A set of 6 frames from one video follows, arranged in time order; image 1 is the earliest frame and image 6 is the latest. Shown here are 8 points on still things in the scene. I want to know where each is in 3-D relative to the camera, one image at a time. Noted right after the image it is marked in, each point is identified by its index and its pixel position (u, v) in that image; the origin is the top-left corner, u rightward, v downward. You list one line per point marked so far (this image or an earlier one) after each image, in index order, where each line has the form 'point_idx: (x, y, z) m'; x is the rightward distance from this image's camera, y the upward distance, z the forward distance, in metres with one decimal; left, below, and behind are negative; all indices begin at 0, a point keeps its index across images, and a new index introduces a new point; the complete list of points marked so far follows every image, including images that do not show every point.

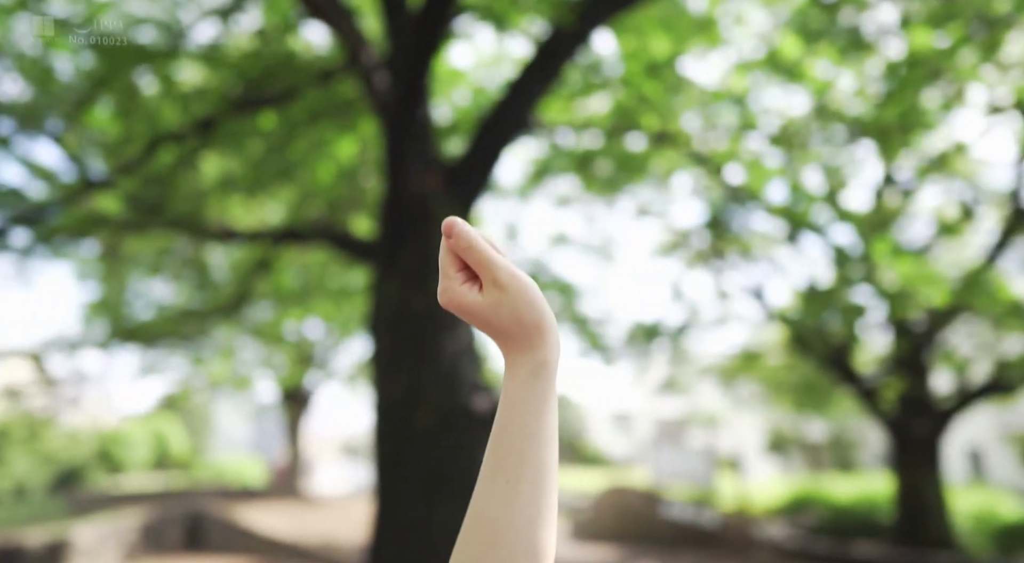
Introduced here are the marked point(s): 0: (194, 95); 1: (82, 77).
0: (-1.7, +1.0, +4.2) m
1: (-2.2, +1.1, +4.1) m
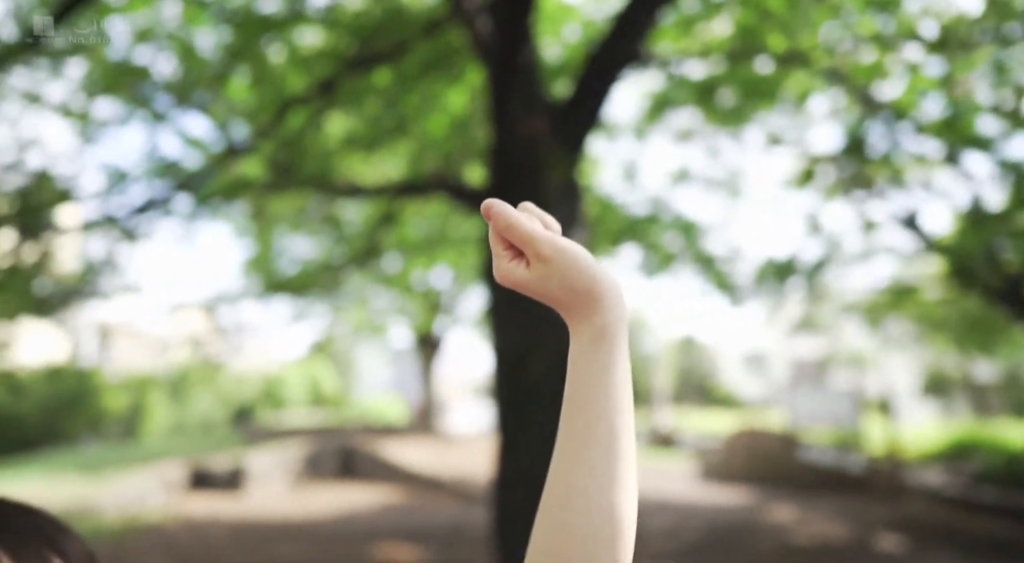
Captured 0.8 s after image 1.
0: (-1.1, +1.3, +4.4) m
1: (-1.7, +1.3, +4.4) m
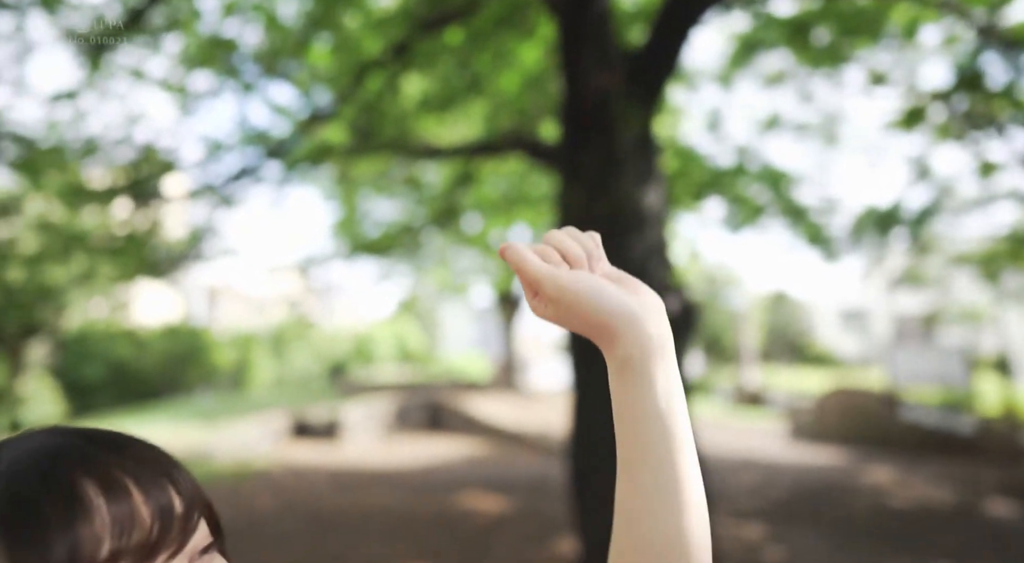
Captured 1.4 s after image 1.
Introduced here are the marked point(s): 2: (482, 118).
0: (-0.7, +1.5, +4.5) m
1: (-1.2, +1.5, +4.5) m
2: (-0.2, +1.0, +4.9) m
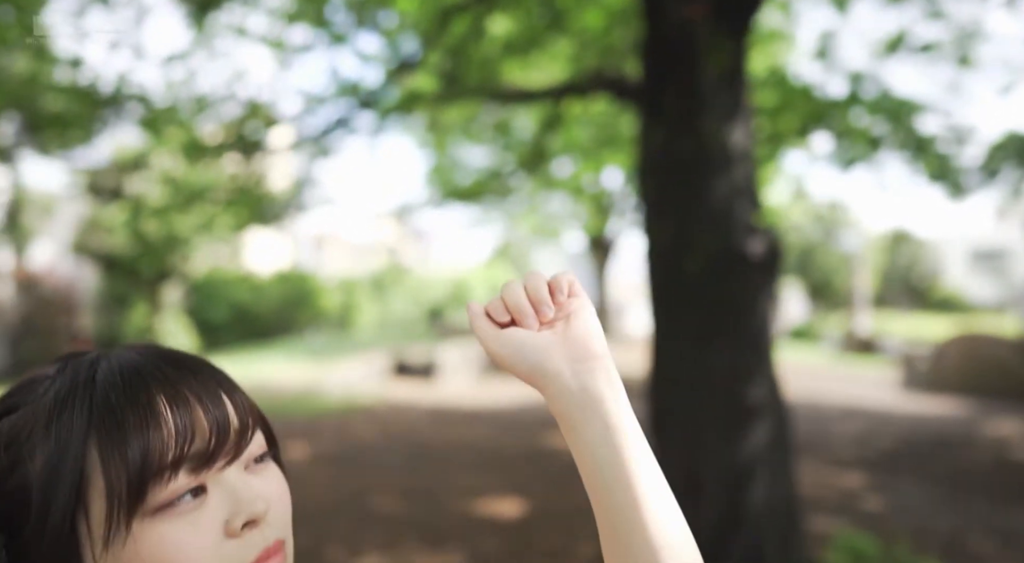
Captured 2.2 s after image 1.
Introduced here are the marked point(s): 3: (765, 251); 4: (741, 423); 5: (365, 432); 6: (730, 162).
0: (-0.2, +1.8, +4.4) m
1: (-0.7, +1.9, +4.6) m
2: (+0.4, +1.4, +4.8) m
3: (+1.2, +0.1, +3.7) m
4: (+1.1, -0.7, +3.8) m
5: (-0.9, -0.9, +4.7) m
6: (+1.1, +0.6, +3.8) m
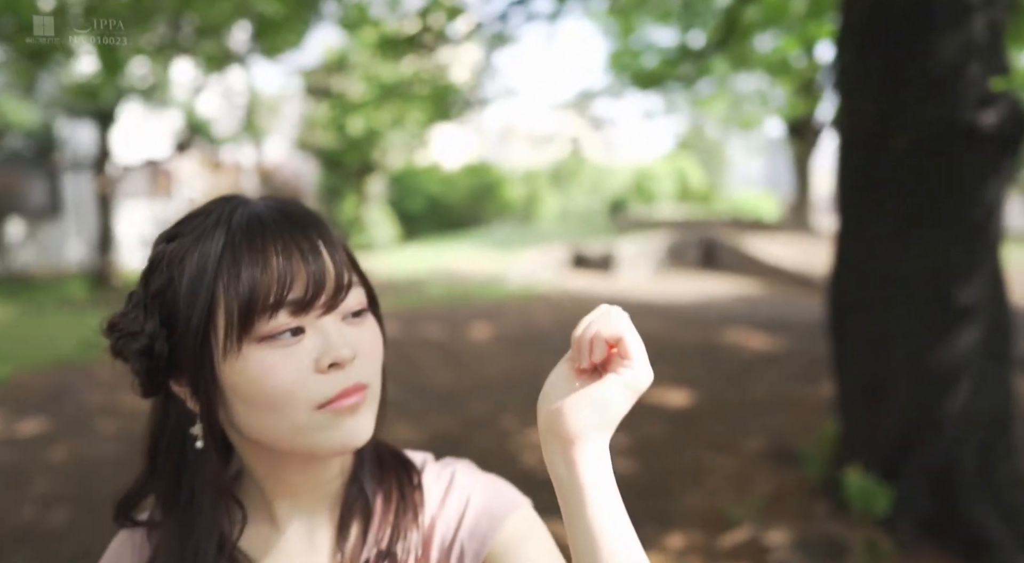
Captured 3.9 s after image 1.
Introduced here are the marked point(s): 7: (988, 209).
0: (+0.8, +2.4, +4.1) m
1: (+0.3, +2.5, +4.4) m
2: (+1.5, +2.0, +4.3) m
3: (+1.9, +0.6, +3.0) m
4: (+1.8, -0.2, +3.2) m
5: (+0.2, -0.3, +4.8) m
6: (+1.8, +1.1, +3.1) m
7: (+1.9, +0.3, +3.3) m
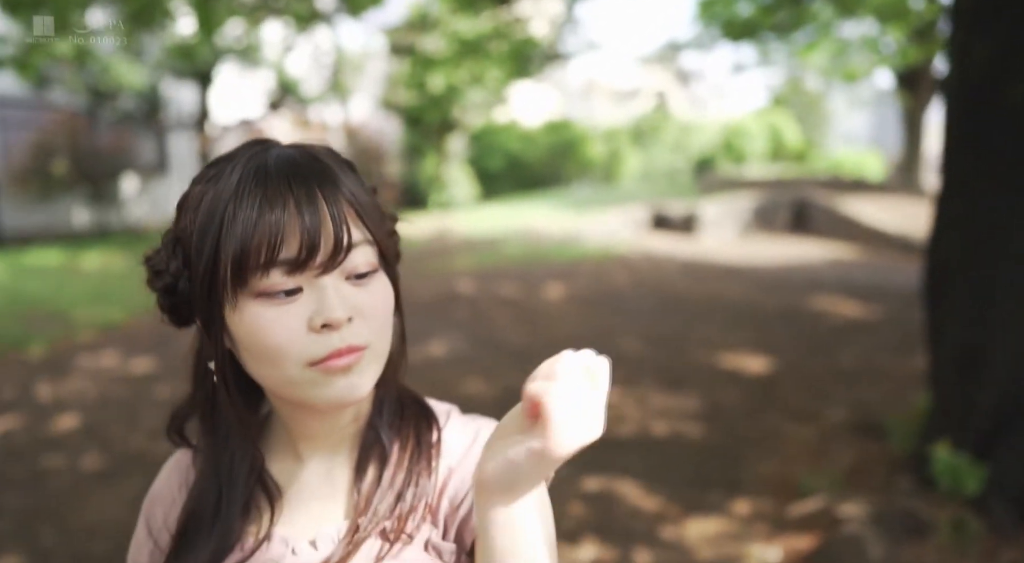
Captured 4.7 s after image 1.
0: (+1.2, +2.6, +3.8) m
1: (+0.8, +2.7, +4.2) m
2: (+1.9, +2.2, +3.9) m
3: (+2.1, +0.7, +2.7) m
4: (+2.1, -0.1, +2.9) m
5: (+0.7, 0.0, +4.7) m
6: (+2.0, +1.2, +2.8) m
7: (+2.2, +0.4, +2.9) m
